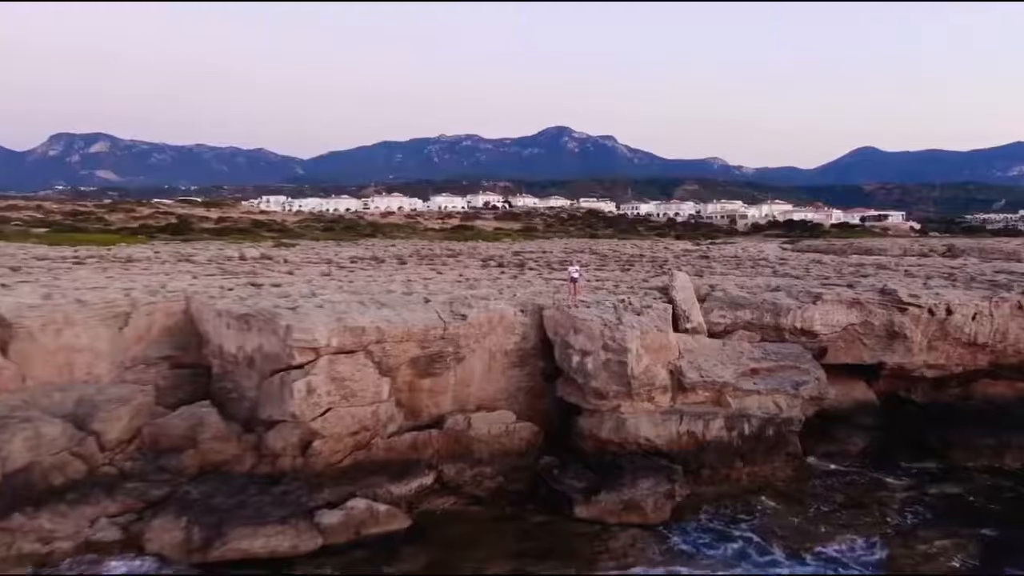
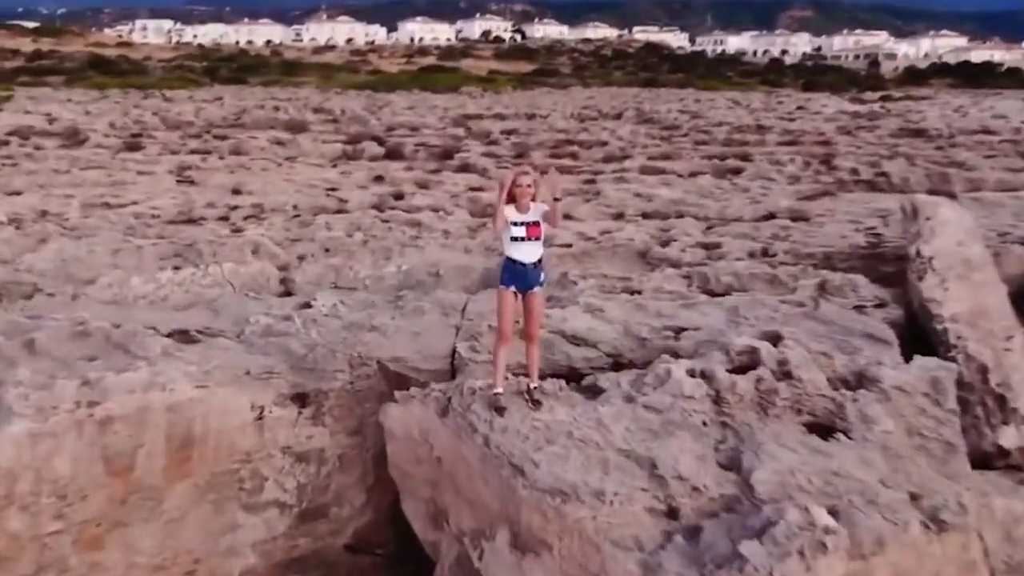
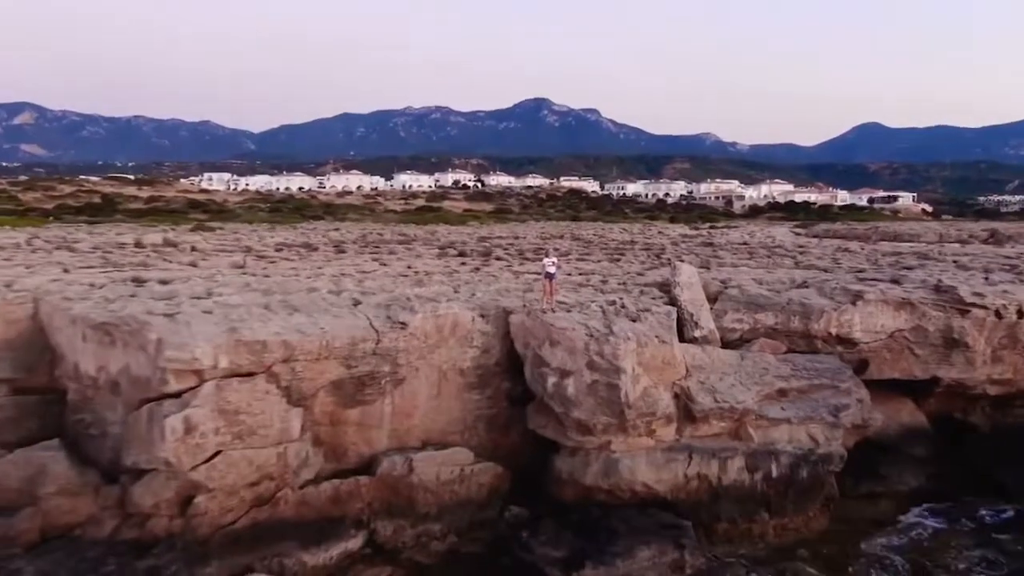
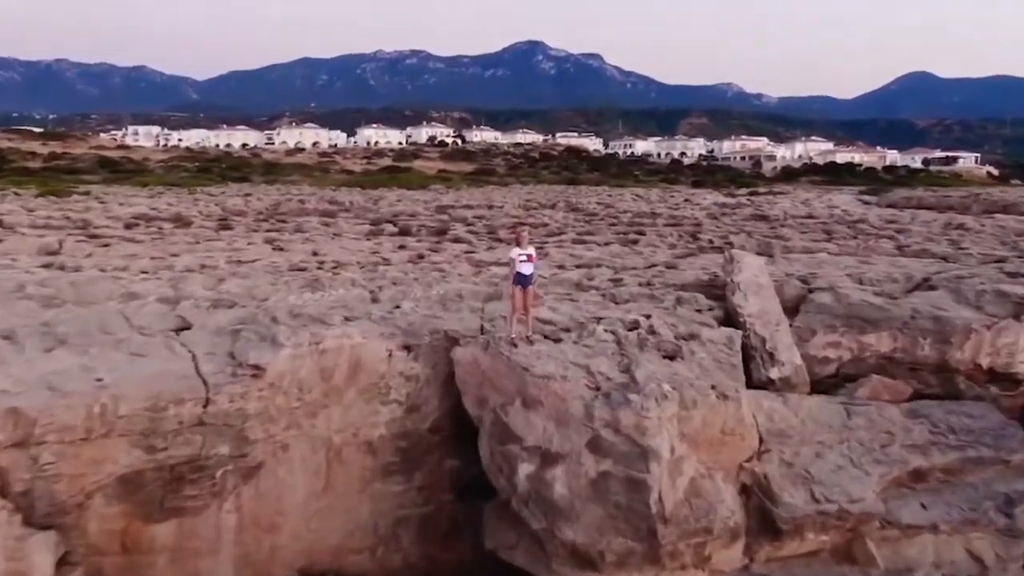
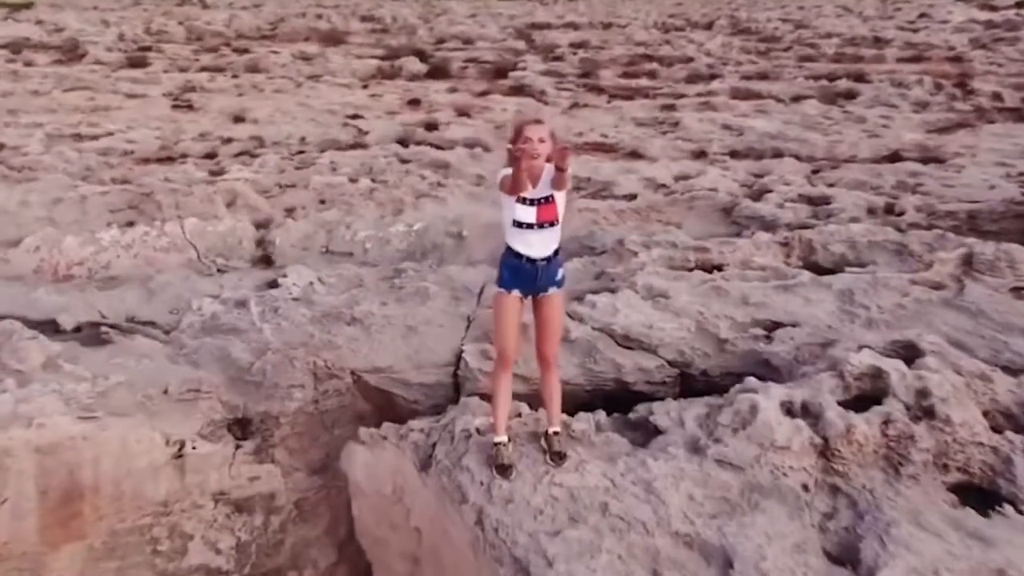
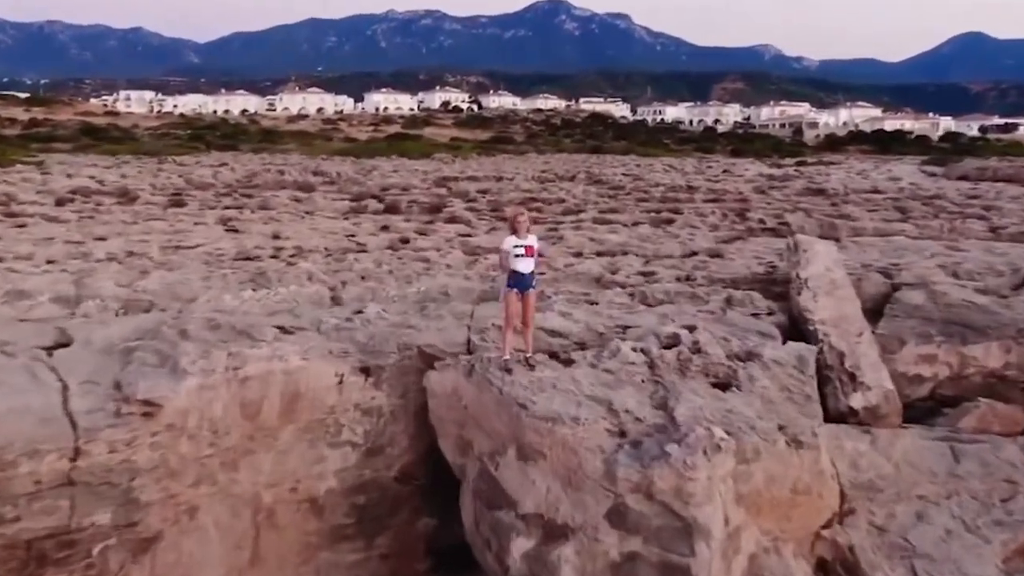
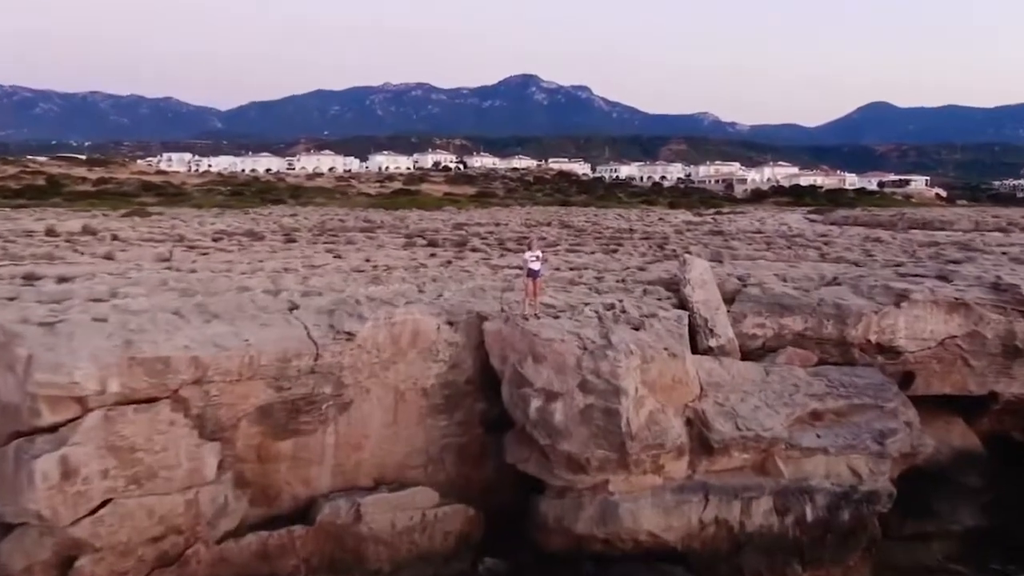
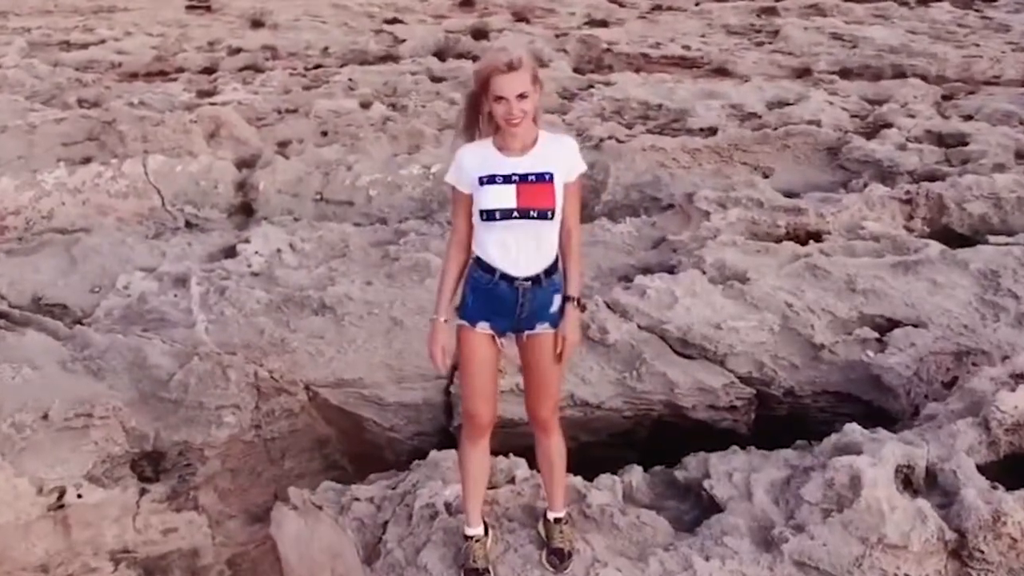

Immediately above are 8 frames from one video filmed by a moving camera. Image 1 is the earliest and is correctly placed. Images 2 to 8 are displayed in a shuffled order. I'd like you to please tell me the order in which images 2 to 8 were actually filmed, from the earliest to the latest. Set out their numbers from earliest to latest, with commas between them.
3, 7, 4, 6, 2, 5, 8
